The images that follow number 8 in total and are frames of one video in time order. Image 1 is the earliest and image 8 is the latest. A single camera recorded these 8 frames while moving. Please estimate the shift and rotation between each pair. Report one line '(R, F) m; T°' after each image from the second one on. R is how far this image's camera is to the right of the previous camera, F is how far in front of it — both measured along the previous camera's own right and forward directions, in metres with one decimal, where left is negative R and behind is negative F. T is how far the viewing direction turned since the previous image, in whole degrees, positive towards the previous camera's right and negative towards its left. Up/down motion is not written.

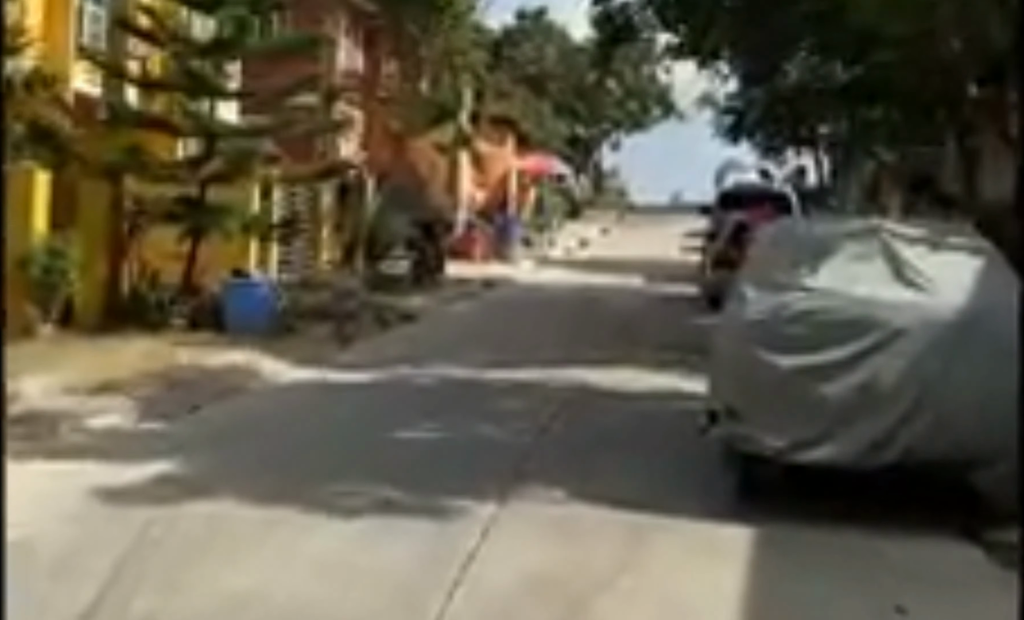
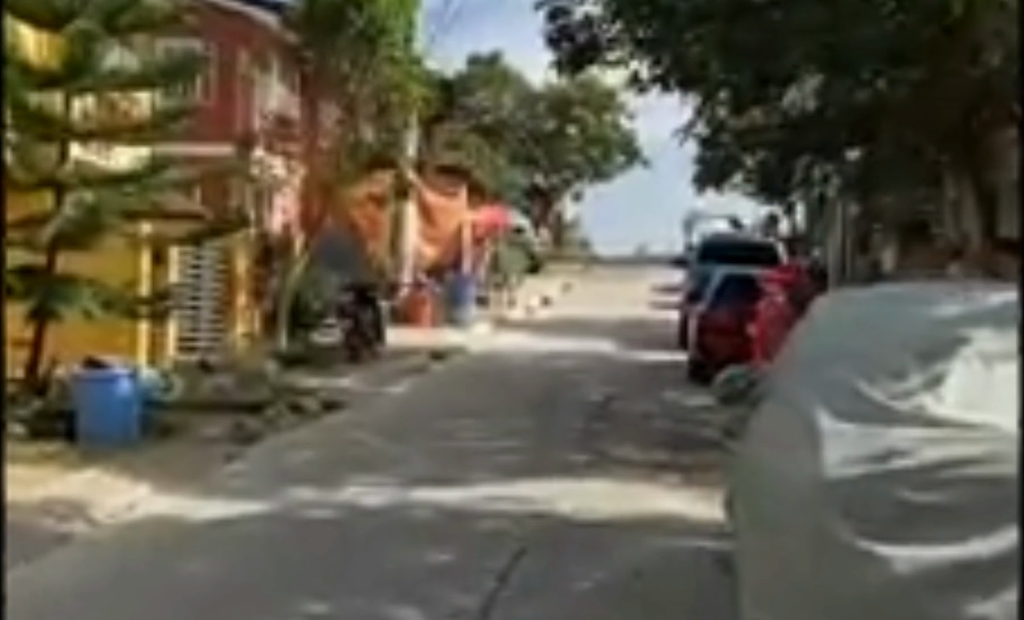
(+0.3, +5.1) m; +2°
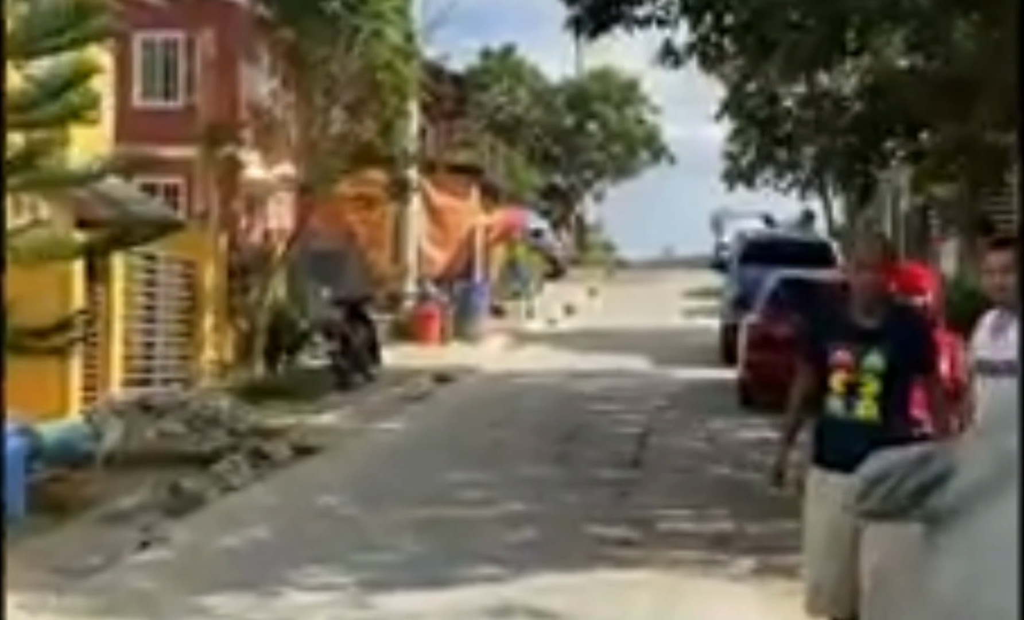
(+0.2, +4.5) m; -1°
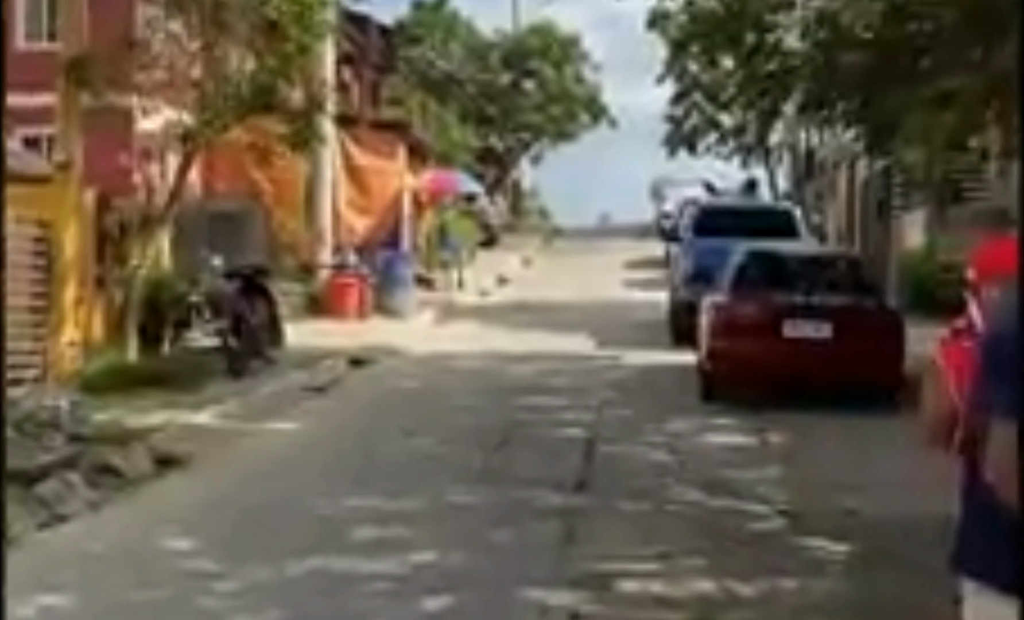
(+0.2, +3.8) m; +3°
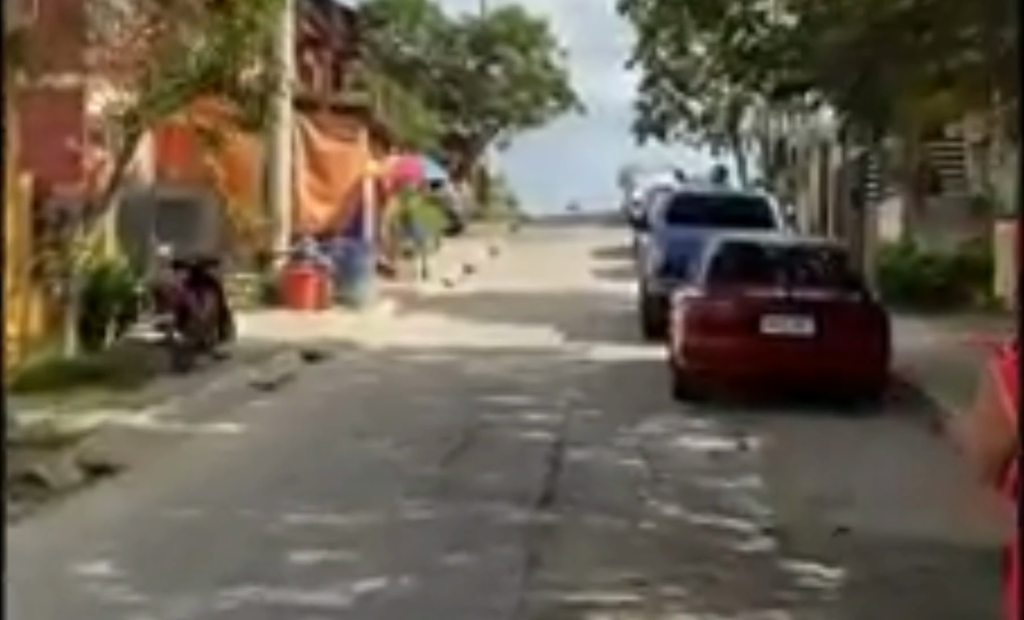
(+0.1, +1.2) m; +1°
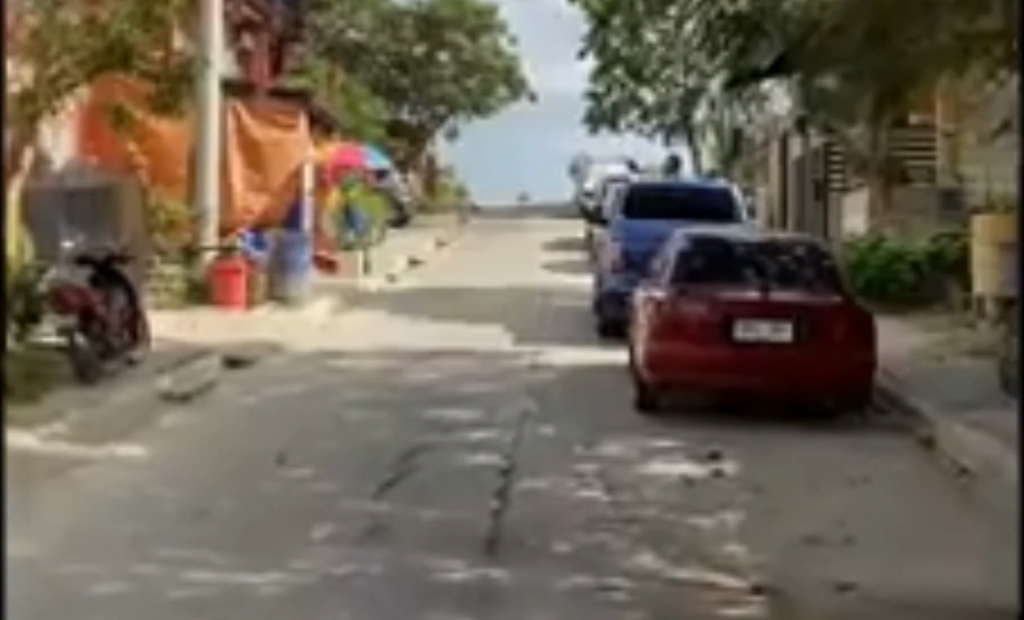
(+0.1, +2.0) m; +2°
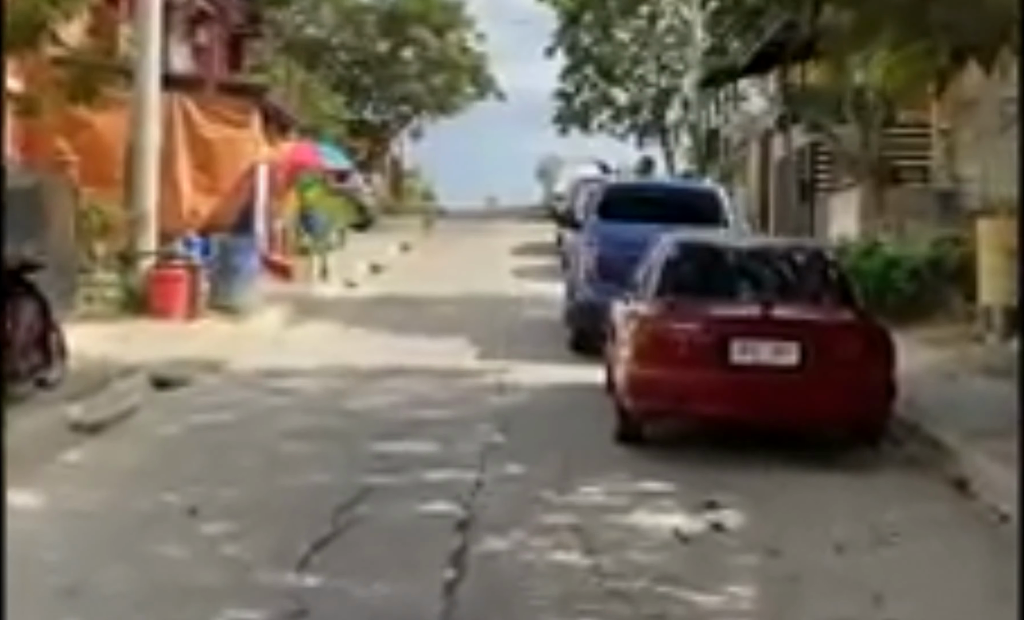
(+0.1, +2.3) m; +1°
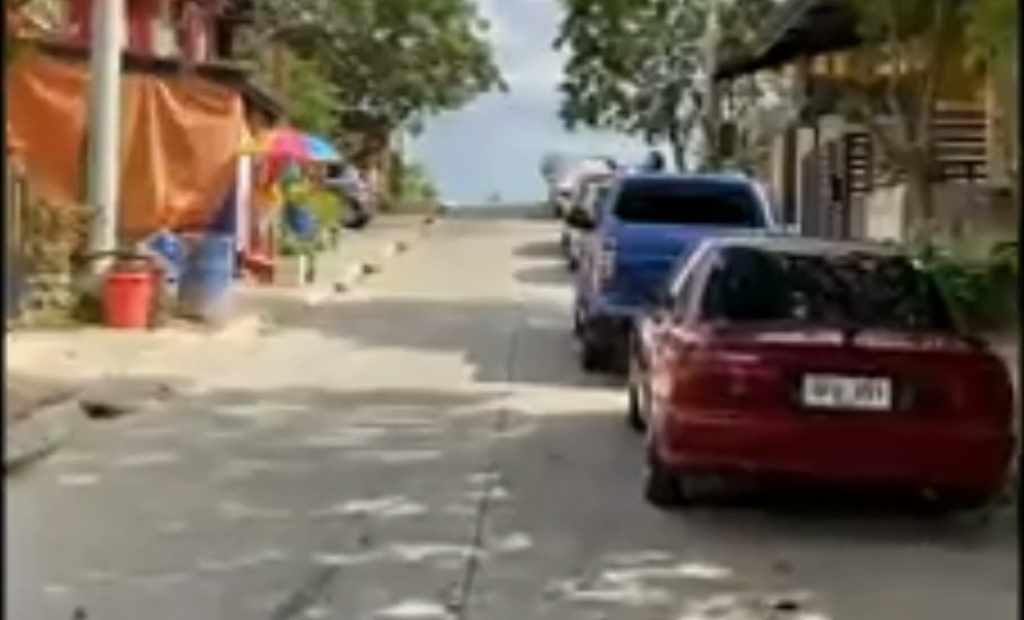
(0.0, +3.1) m; 0°
